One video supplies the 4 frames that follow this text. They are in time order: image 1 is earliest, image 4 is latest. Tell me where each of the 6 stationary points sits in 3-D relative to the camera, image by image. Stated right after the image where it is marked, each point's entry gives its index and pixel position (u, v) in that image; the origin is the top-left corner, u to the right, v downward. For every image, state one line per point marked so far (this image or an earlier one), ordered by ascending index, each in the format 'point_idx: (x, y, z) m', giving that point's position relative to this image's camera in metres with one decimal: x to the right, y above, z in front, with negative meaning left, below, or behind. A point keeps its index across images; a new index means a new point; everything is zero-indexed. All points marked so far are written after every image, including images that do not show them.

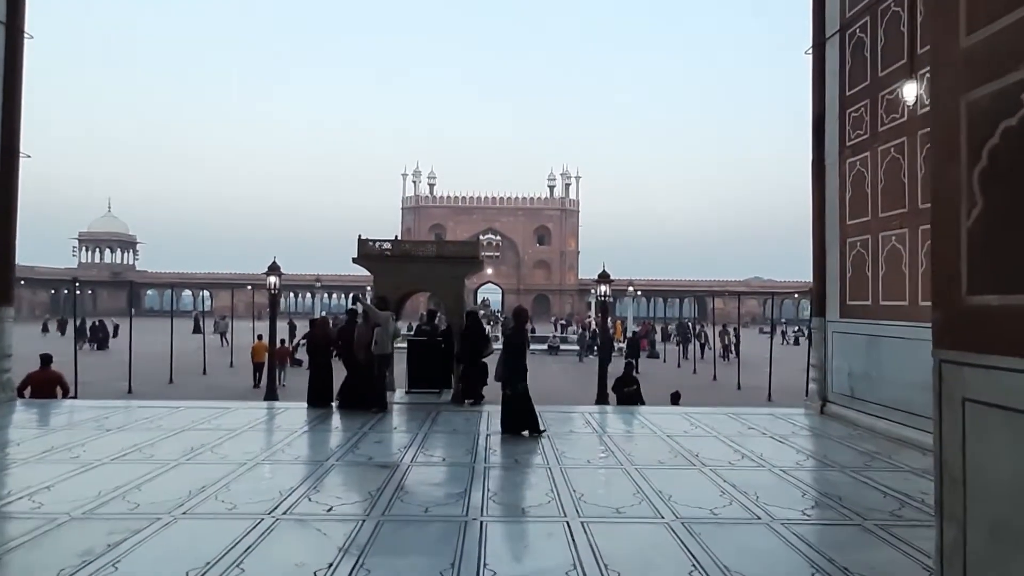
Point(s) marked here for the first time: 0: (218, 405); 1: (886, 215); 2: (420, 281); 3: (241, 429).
0: (-3.4, -1.4, +8.0) m
1: (+3.6, +0.7, +6.7) m
2: (-1.4, +0.1, +10.1) m
3: (-2.6, -1.3, +6.5) m
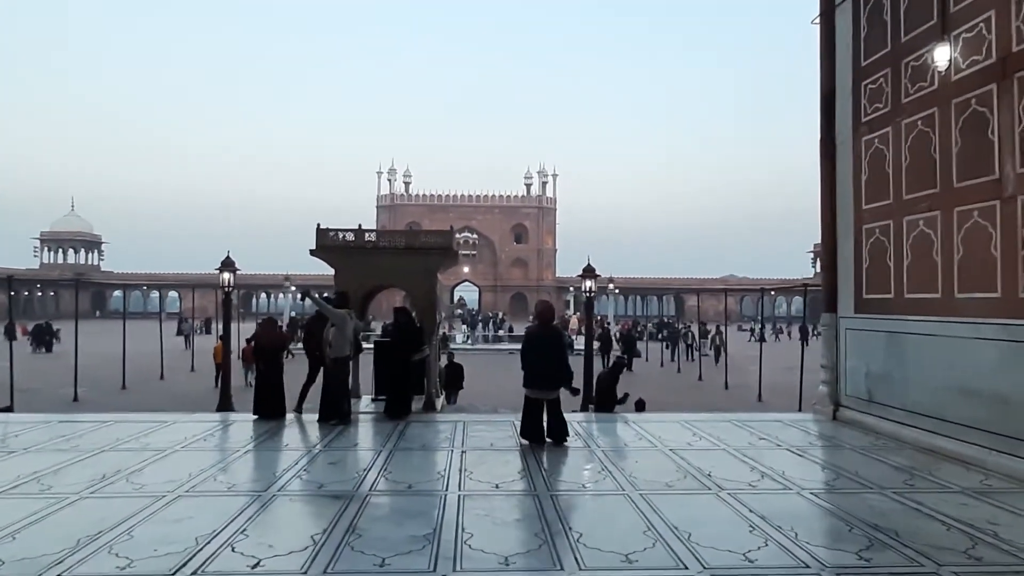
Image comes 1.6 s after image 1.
0: (-3.7, -1.3, +7.0) m
1: (+3.5, +0.8, +5.9) m
2: (-1.7, +0.2, +9.2) m
3: (-2.7, -1.3, +5.5) m
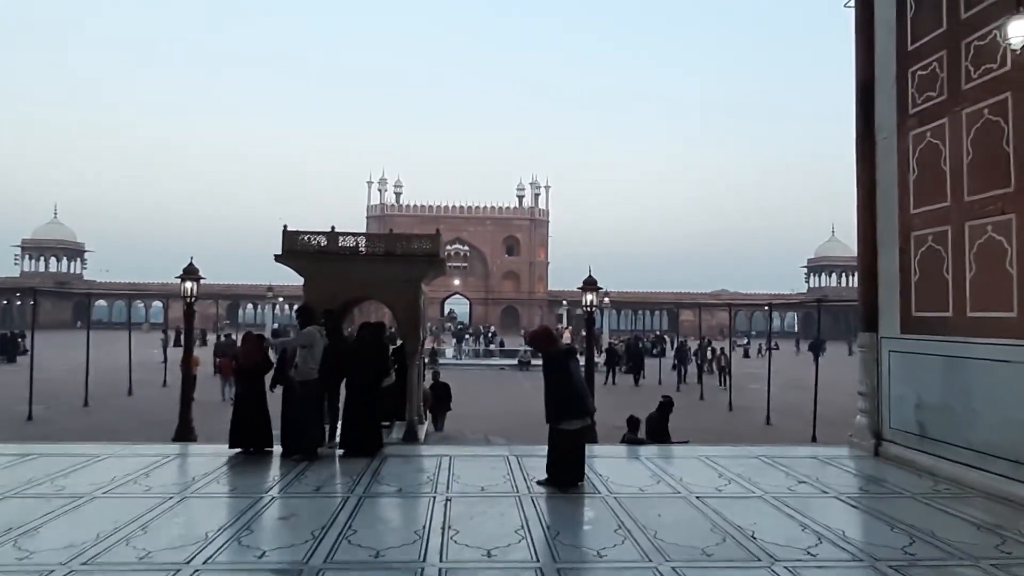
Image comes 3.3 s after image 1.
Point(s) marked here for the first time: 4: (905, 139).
0: (-3.7, -1.4, +6.0) m
1: (+3.4, +0.7, +5.1) m
2: (-1.7, +0.1, +8.2) m
3: (-2.8, -1.4, +4.5) m
4: (+3.4, +1.3, +5.9) m
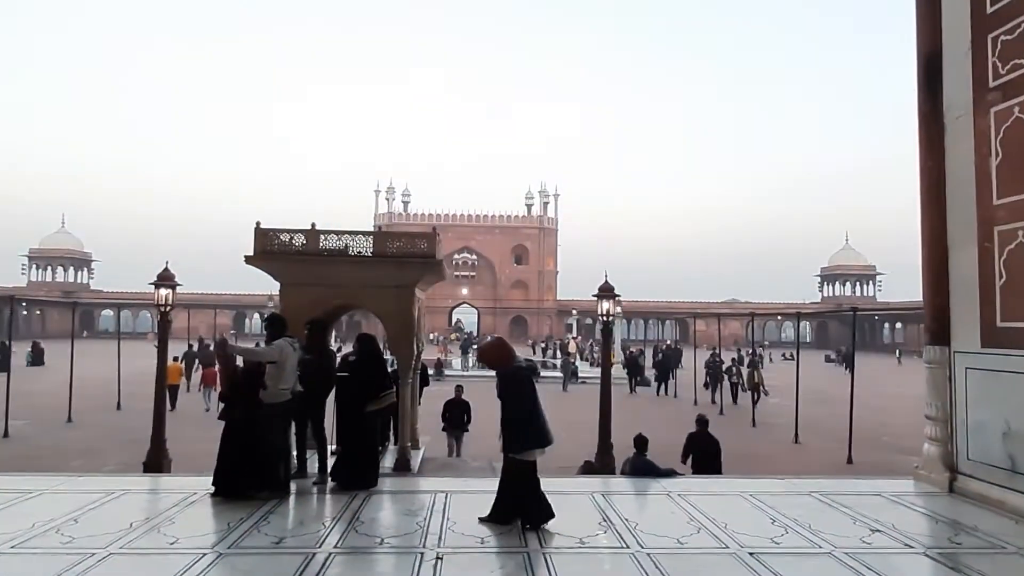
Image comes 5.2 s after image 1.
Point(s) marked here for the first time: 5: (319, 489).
0: (-3.7, -1.5, +5.2) m
1: (+3.5, +0.6, +4.2) m
2: (-1.6, 0.0, +7.4) m
3: (-2.7, -1.4, +3.7) m
4: (+3.4, +1.2, +5.0) m
5: (-1.5, -1.5, +5.2) m
